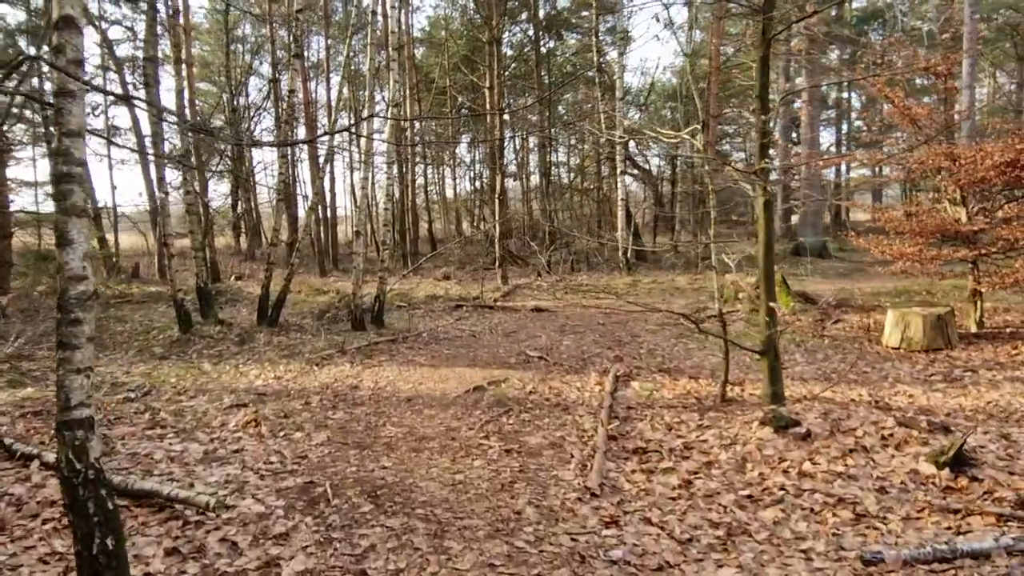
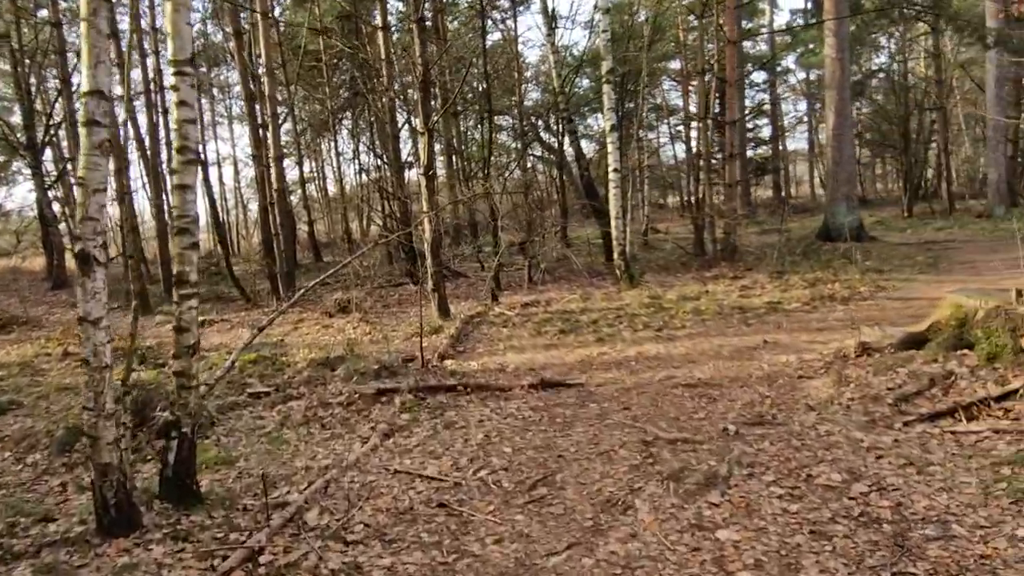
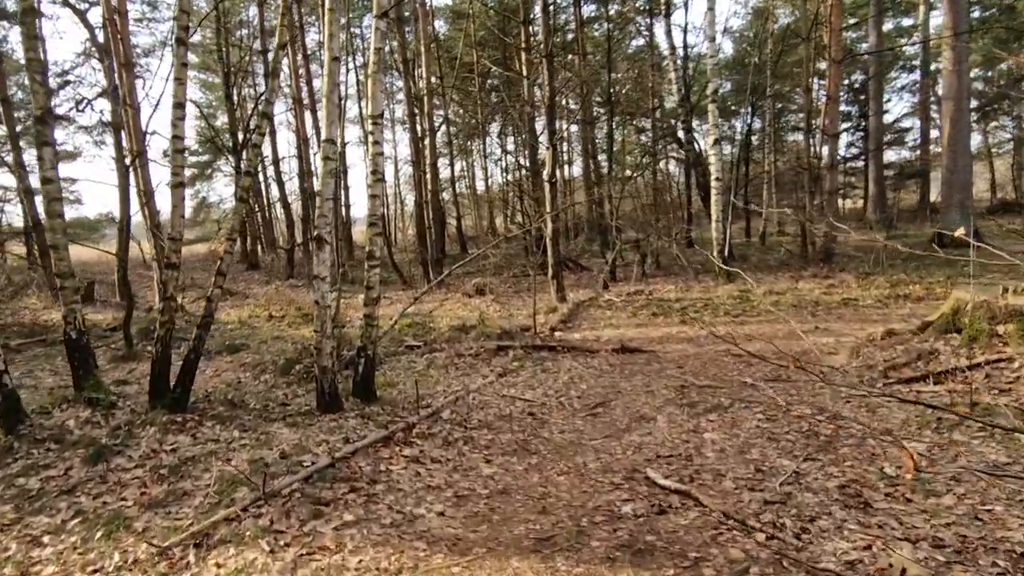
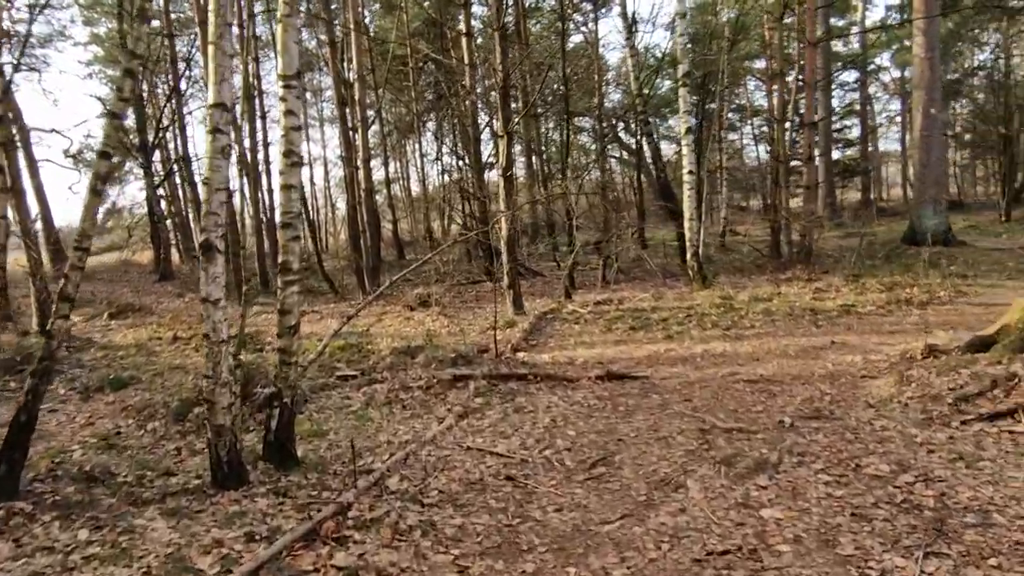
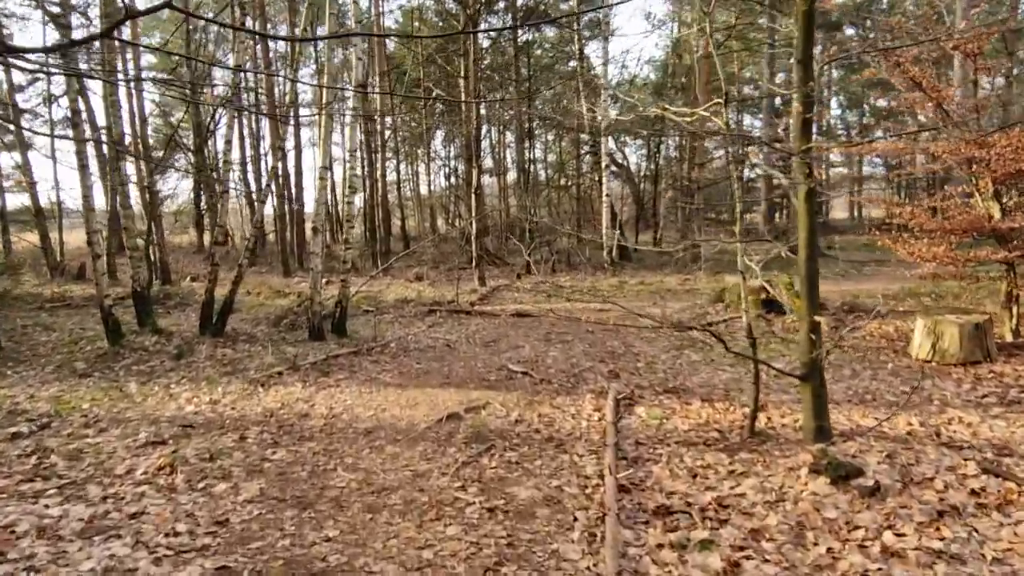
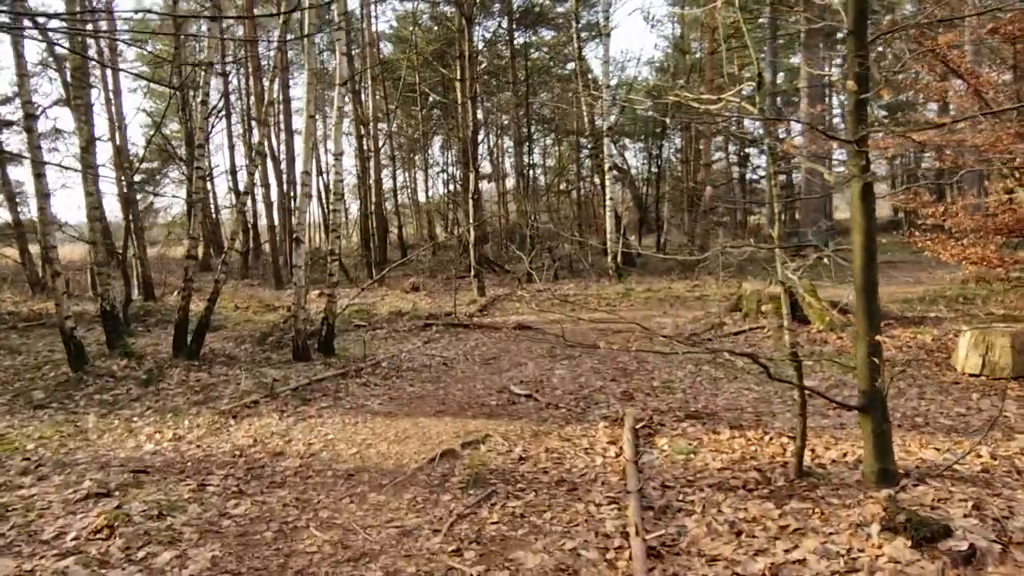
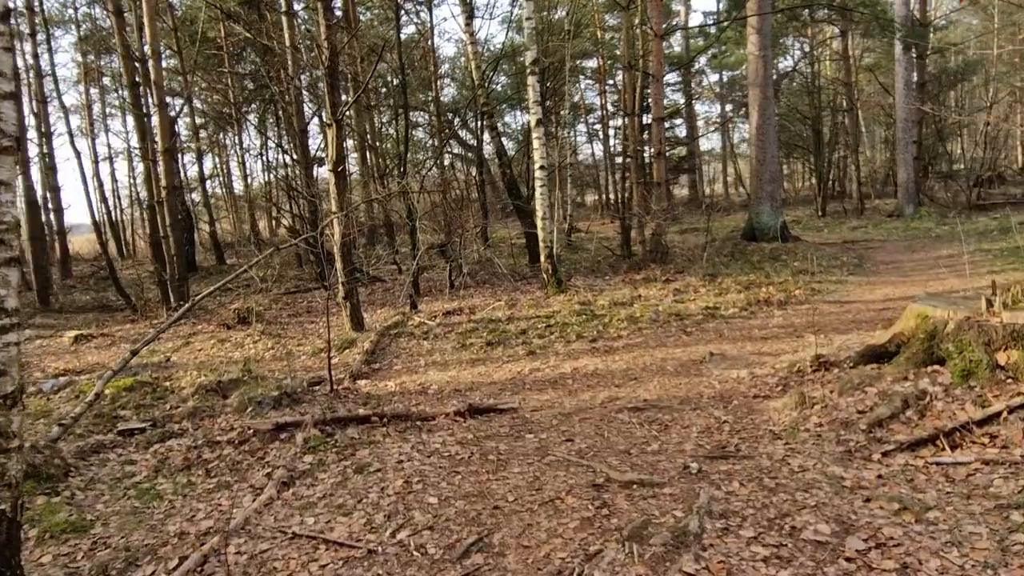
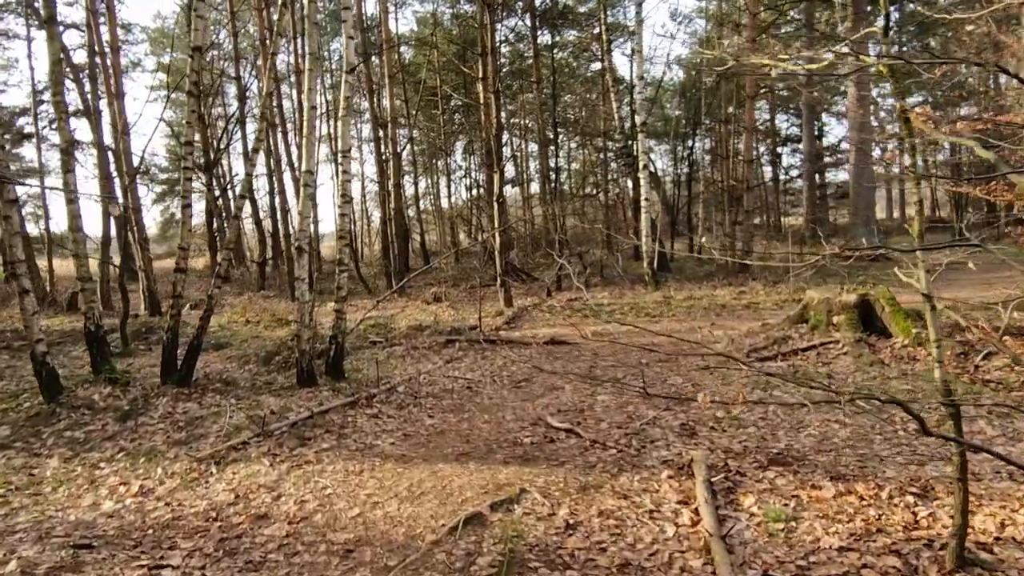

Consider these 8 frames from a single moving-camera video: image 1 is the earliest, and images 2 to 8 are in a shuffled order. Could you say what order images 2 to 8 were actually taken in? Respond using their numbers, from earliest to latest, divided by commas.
5, 6, 8, 3, 4, 2, 7
